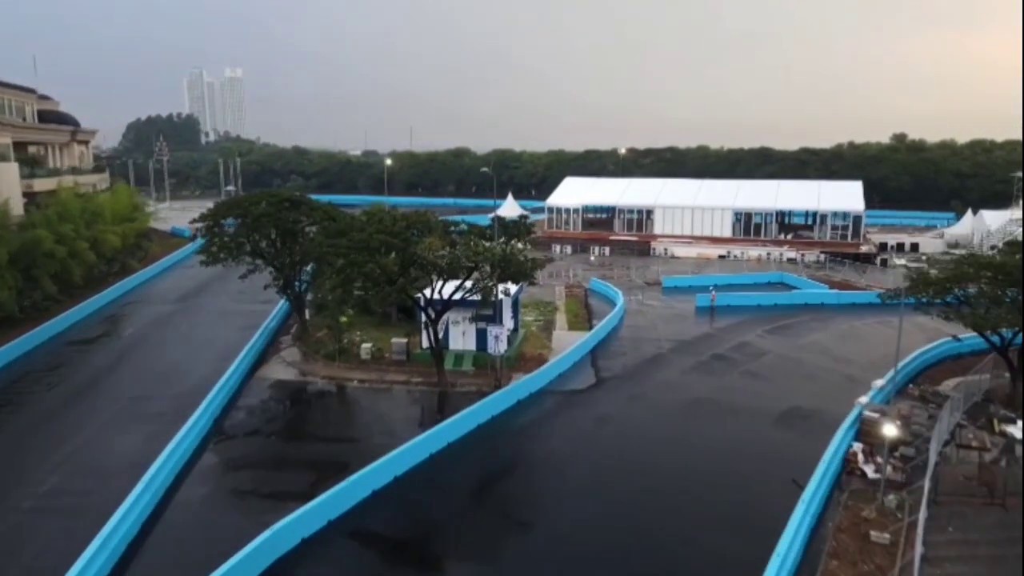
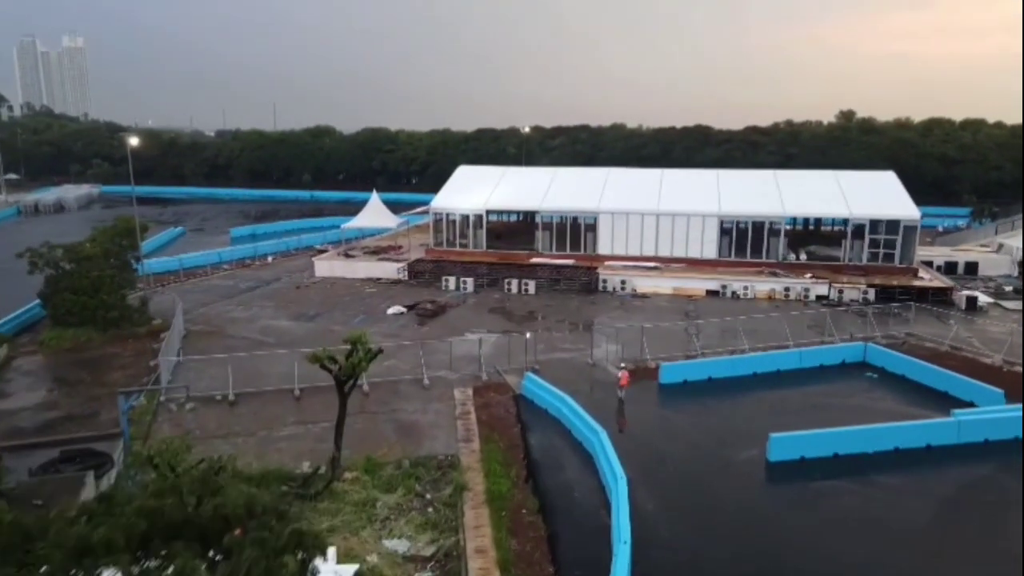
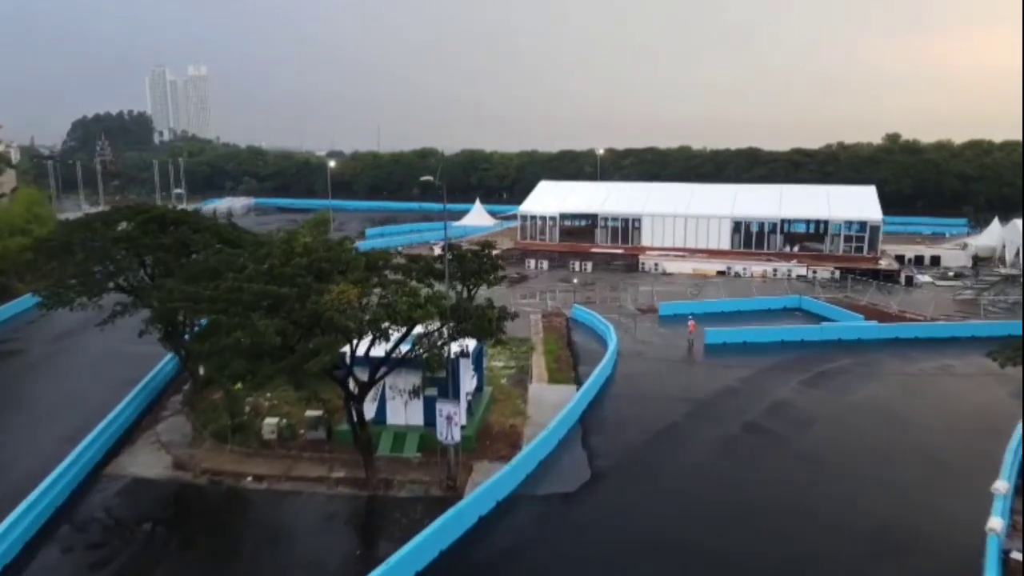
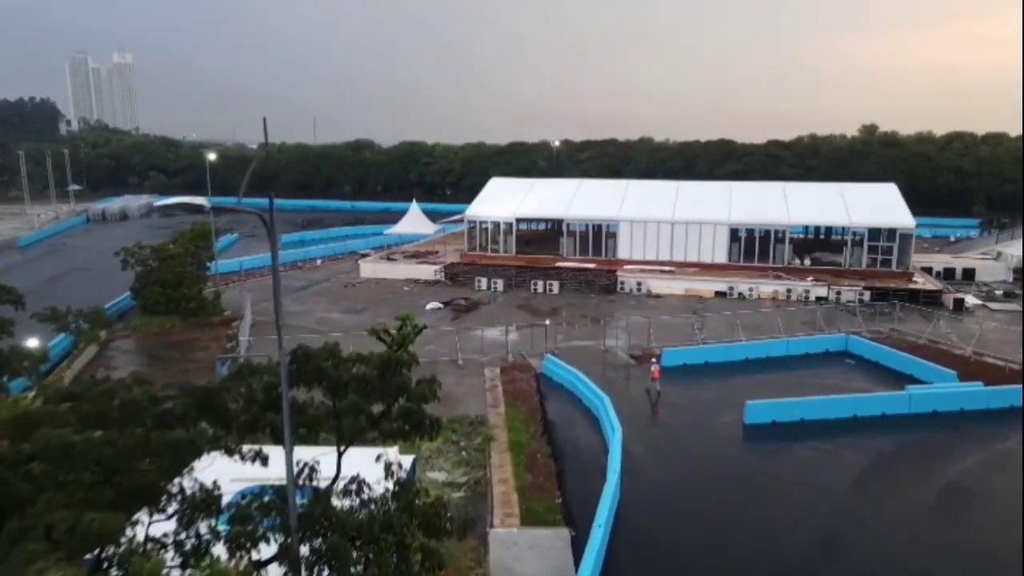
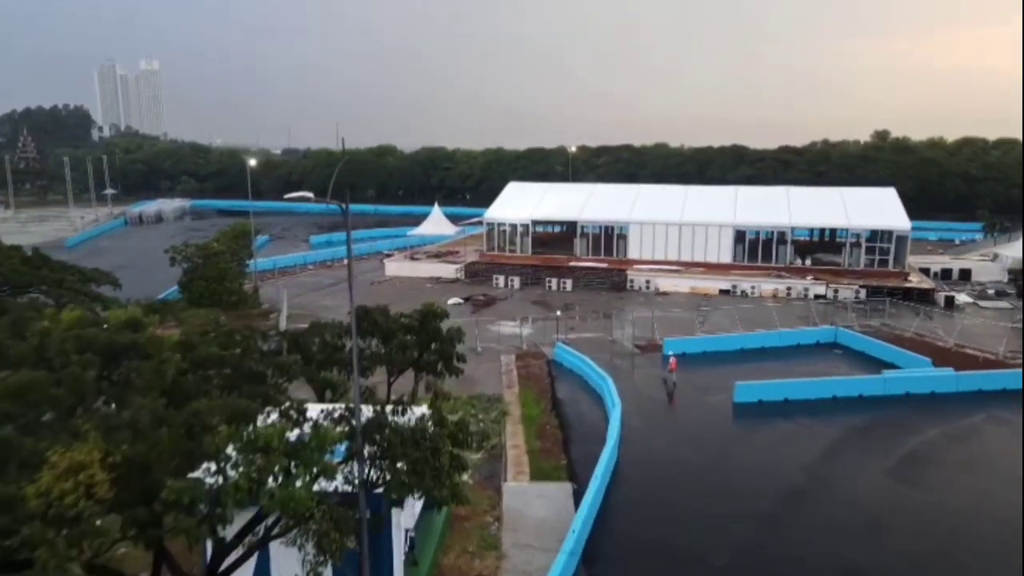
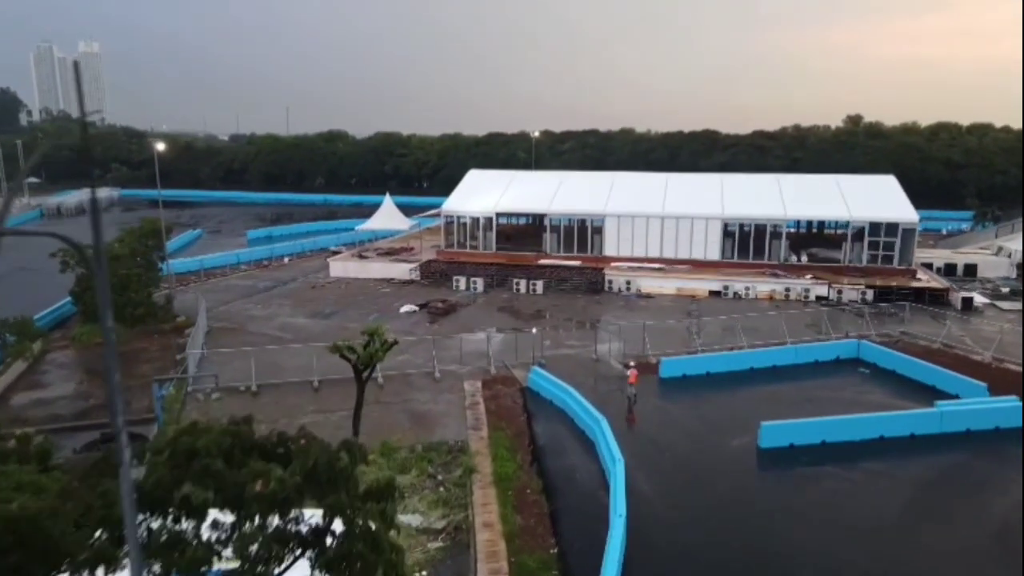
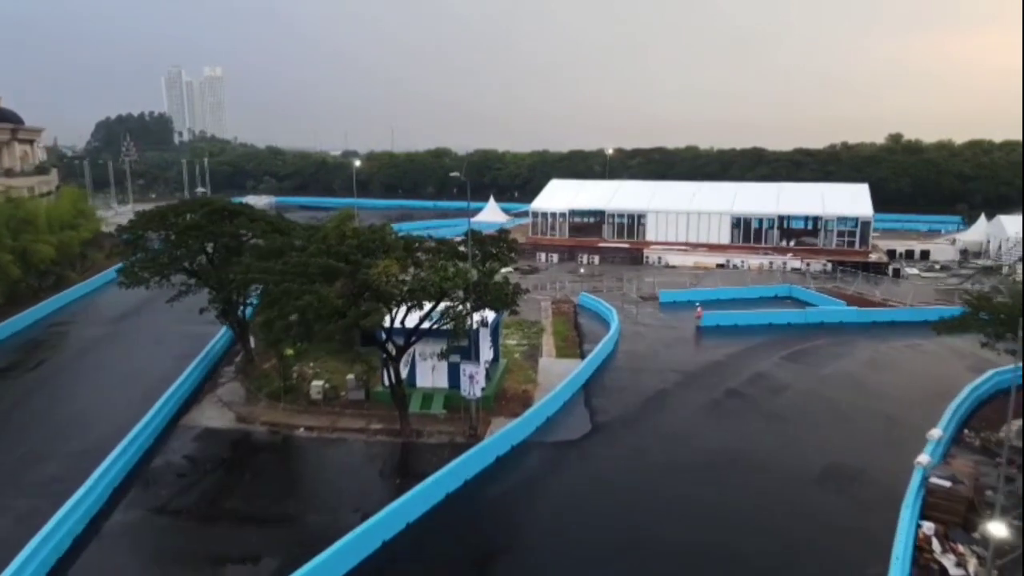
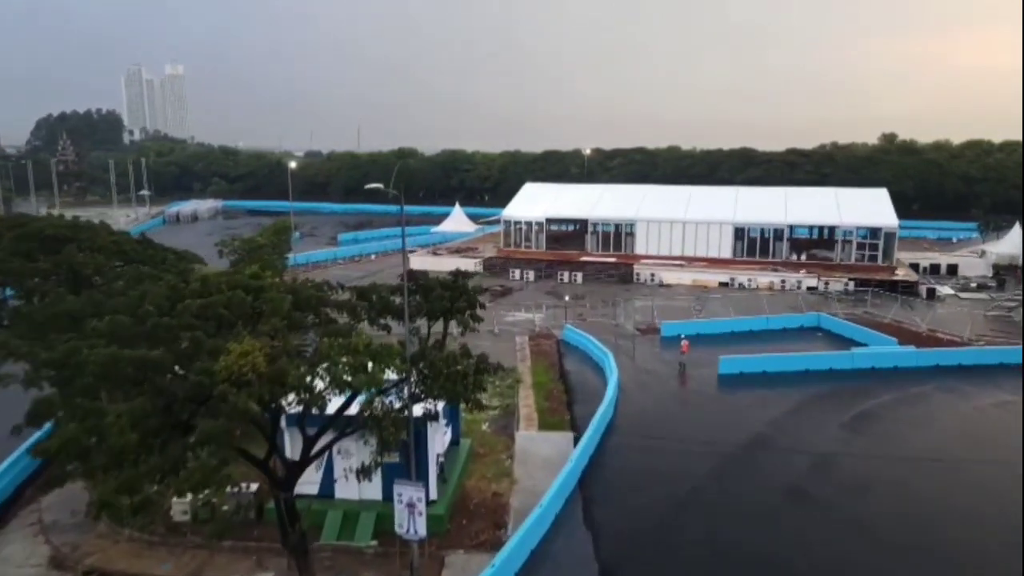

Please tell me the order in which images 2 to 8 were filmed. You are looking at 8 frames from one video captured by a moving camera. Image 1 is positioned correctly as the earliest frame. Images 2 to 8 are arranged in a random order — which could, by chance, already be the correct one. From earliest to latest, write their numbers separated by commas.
7, 3, 8, 5, 4, 6, 2
